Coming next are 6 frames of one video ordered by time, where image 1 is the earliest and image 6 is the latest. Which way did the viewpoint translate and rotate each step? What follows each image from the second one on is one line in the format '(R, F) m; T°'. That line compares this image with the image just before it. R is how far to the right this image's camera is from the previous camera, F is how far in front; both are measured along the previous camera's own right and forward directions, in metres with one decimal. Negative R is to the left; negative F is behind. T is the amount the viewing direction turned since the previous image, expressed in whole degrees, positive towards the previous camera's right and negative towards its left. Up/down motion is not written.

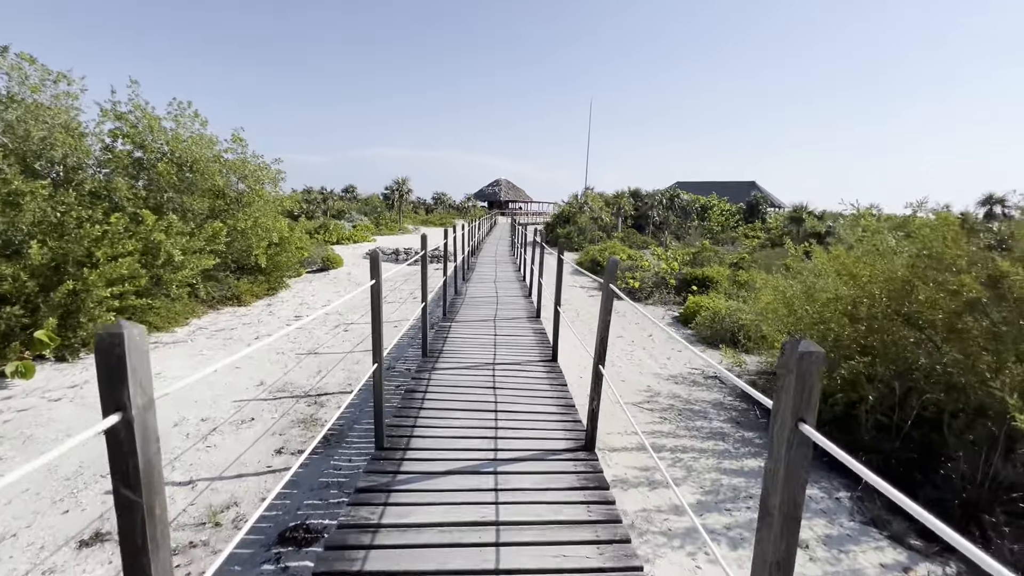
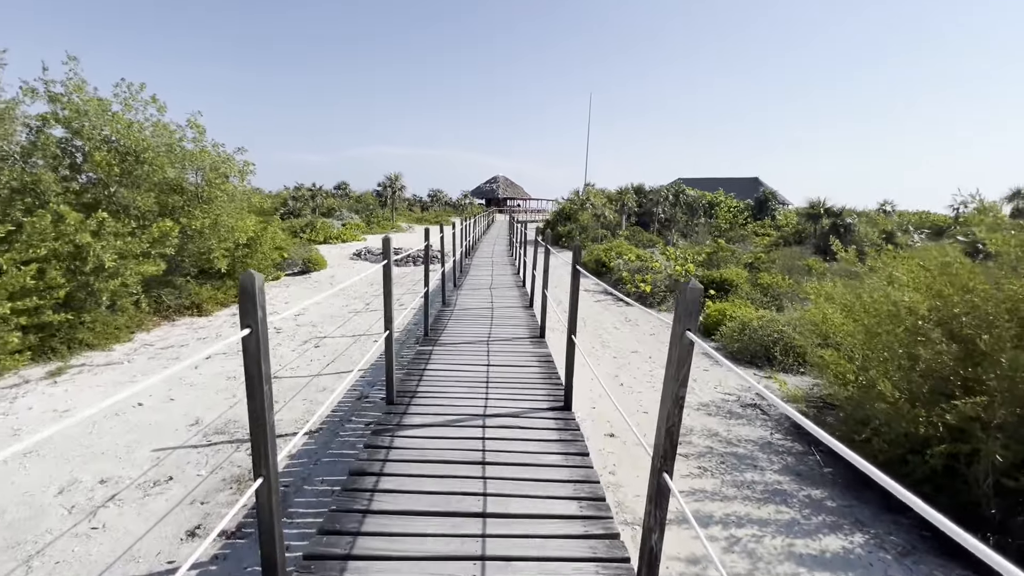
(0.0, +1.3) m; 0°
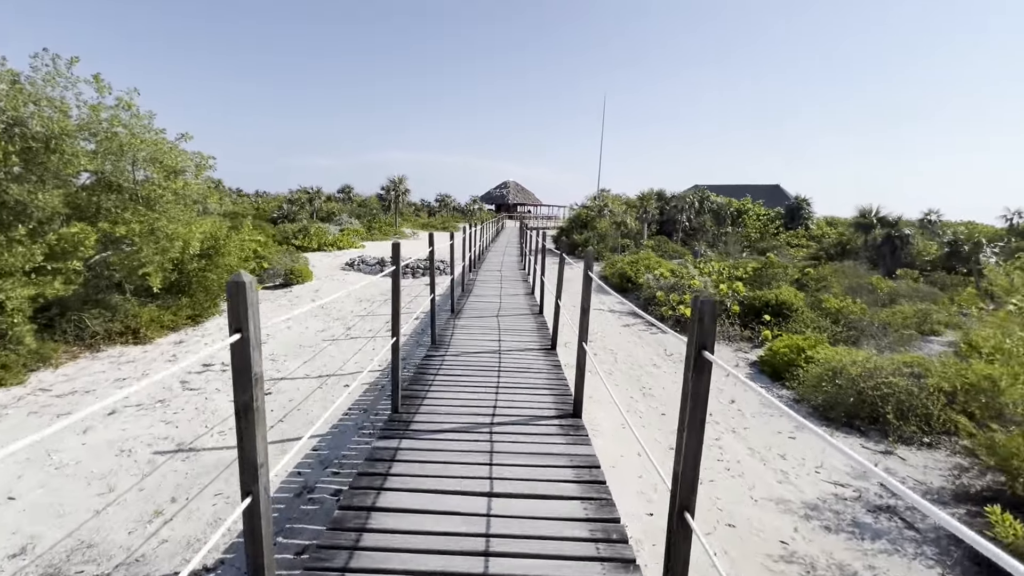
(-0.1, +2.0) m; -1°
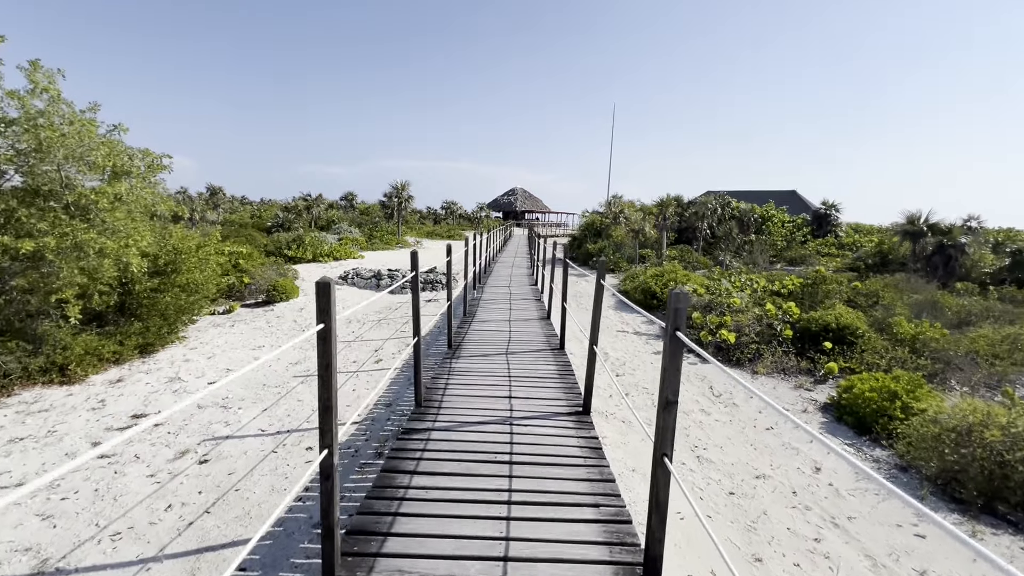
(-0.1, +1.5) m; -1°
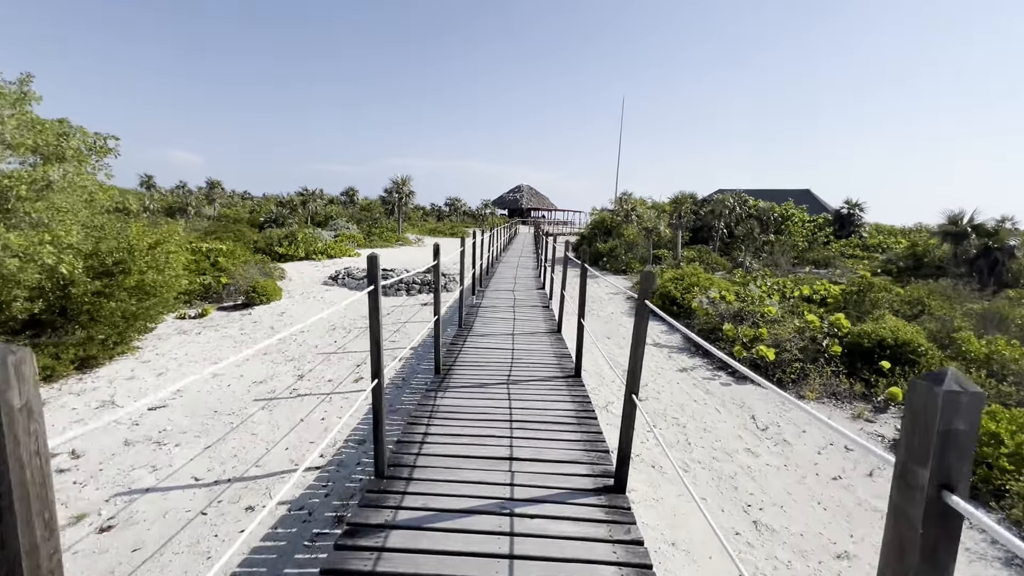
(0.0, +1.2) m; -1°
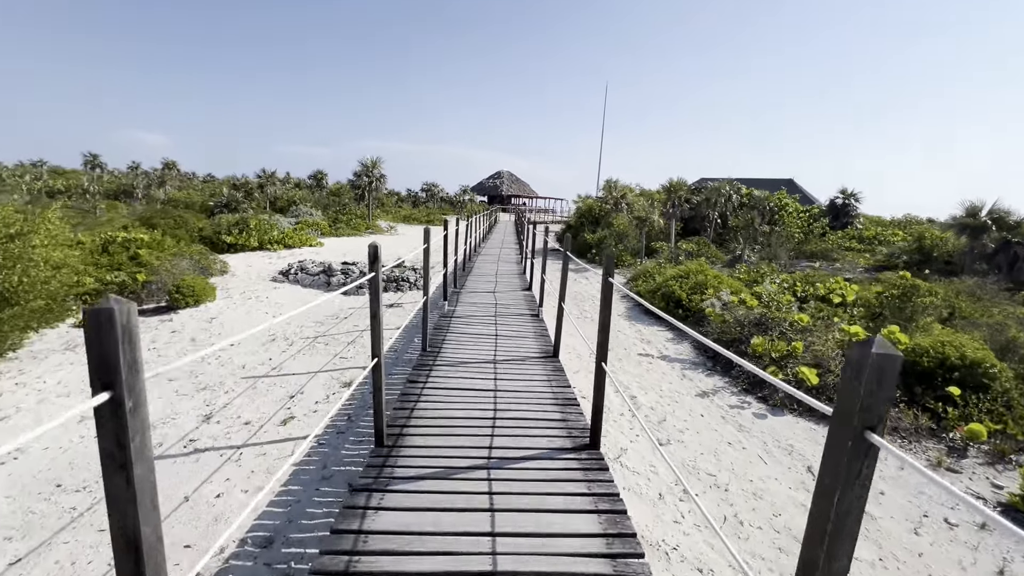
(0.0, +1.6) m; +2°
